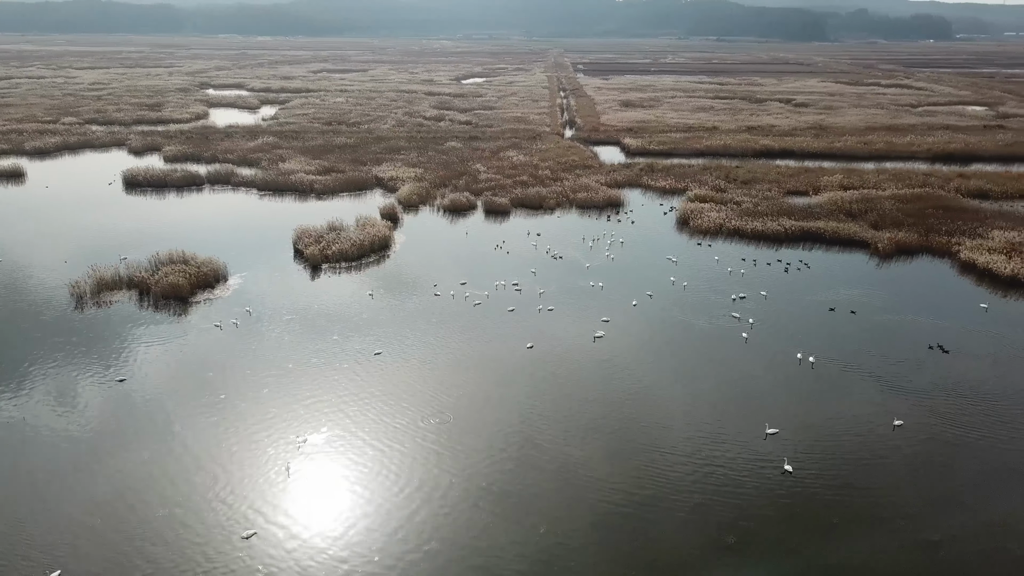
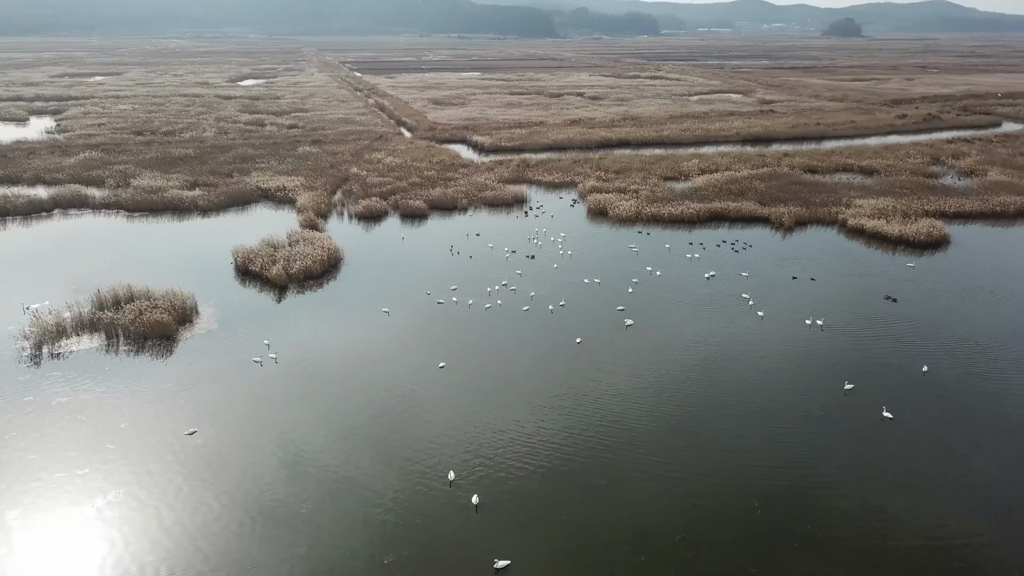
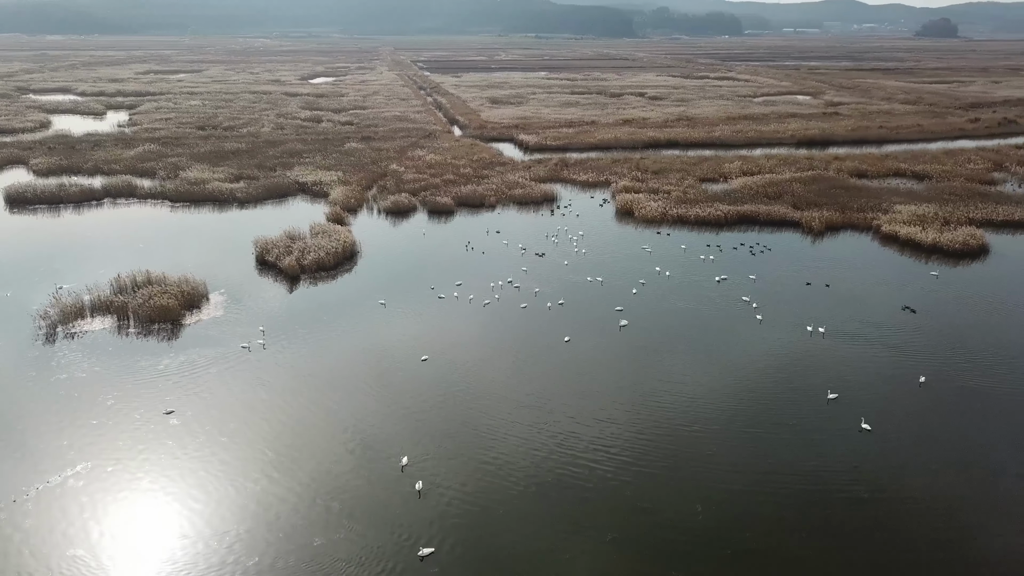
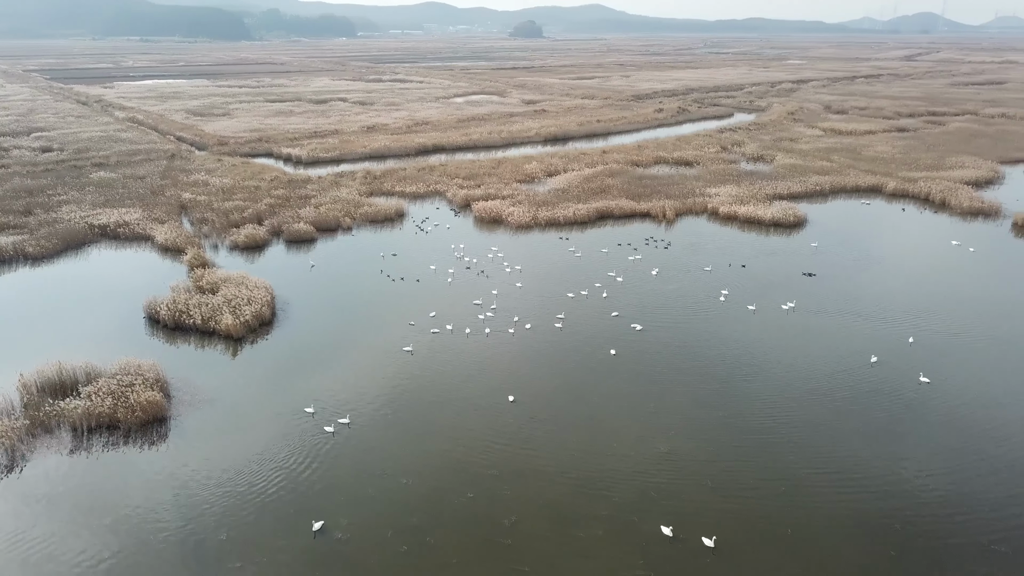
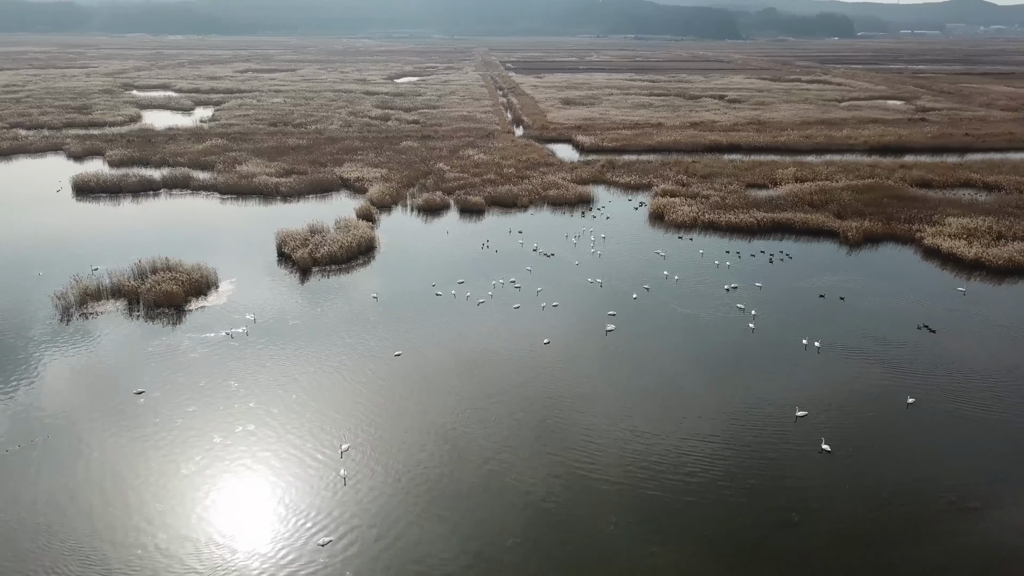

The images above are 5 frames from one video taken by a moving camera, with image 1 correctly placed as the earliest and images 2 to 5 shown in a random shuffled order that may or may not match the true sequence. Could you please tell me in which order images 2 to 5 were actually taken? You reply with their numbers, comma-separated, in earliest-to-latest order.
5, 3, 2, 4
